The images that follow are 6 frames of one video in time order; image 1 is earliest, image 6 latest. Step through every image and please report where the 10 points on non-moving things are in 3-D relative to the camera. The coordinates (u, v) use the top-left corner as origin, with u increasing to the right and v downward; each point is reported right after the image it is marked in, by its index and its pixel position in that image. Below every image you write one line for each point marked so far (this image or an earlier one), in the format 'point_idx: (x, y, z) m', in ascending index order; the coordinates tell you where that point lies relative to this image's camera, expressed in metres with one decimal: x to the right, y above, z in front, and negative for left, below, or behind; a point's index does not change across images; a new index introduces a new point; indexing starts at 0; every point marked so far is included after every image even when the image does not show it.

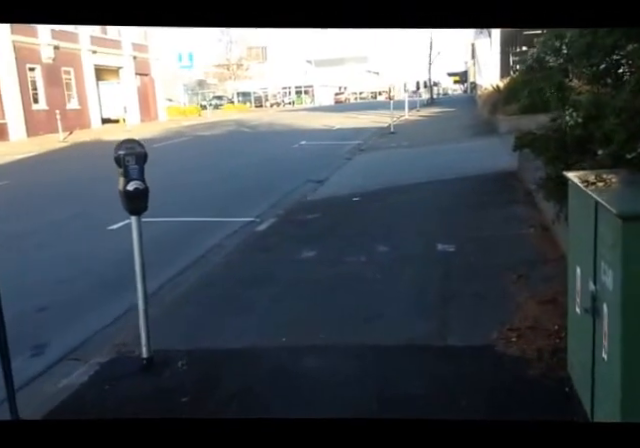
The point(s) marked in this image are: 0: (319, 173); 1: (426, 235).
0: (0.0, +1.1, +15.7) m
1: (+1.2, -0.1, +8.3) m
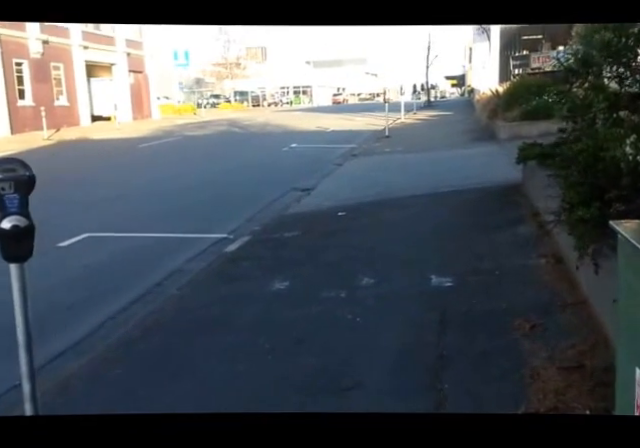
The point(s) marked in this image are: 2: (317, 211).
0: (-0.3, +0.9, +14.5) m
1: (+1.0, -0.4, +7.1) m
2: (0.0, +0.2, +10.4) m
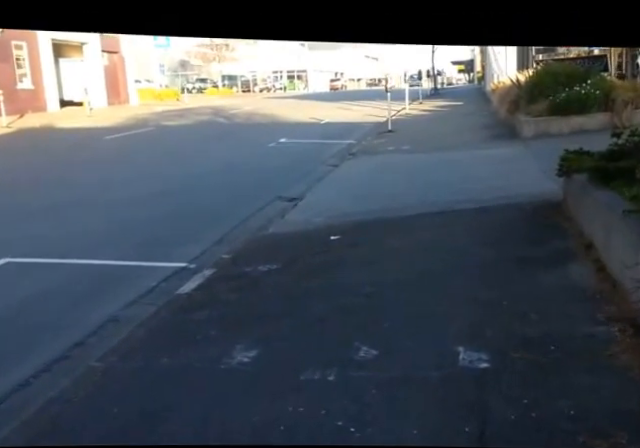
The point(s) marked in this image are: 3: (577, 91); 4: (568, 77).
0: (-0.4, +0.7, +12.5) m
1: (+0.8, -0.7, +5.2) m
2: (-0.2, -0.1, +8.4) m
3: (+5.0, +2.6, +14.7) m
4: (+5.2, +3.1, +15.7) m
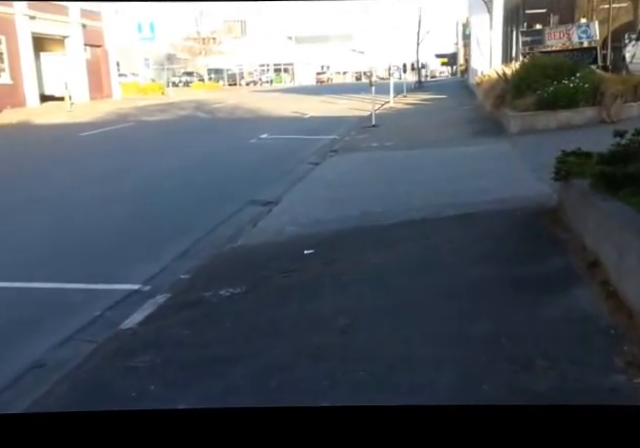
0: (-0.8, +0.6, +11.6) m
1: (+0.6, -0.8, +4.3) m
2: (-0.4, -0.2, +7.6) m
3: (+4.6, +2.6, +13.8) m
4: (+4.8, +3.2, +14.9) m
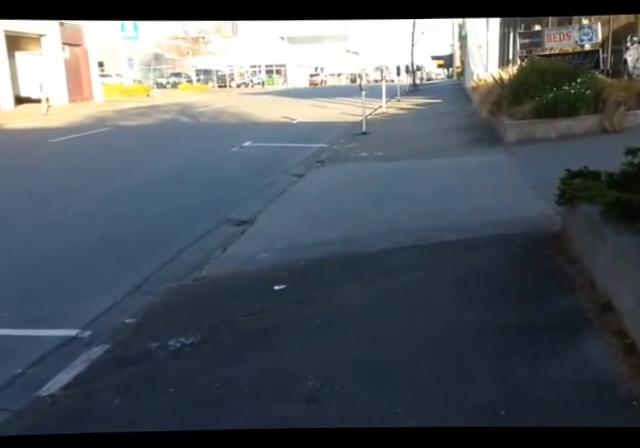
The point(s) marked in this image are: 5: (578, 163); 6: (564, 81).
0: (-1.0, +0.3, +10.7) m
1: (+0.4, -1.1, +3.4) m
2: (-0.7, -0.5, +6.6) m
3: (+4.3, +2.3, +13.0) m
4: (+4.5, +2.9, +14.0) m
5: (+3.6, +0.8, +10.1) m
6: (+4.6, +2.7, +13.8) m
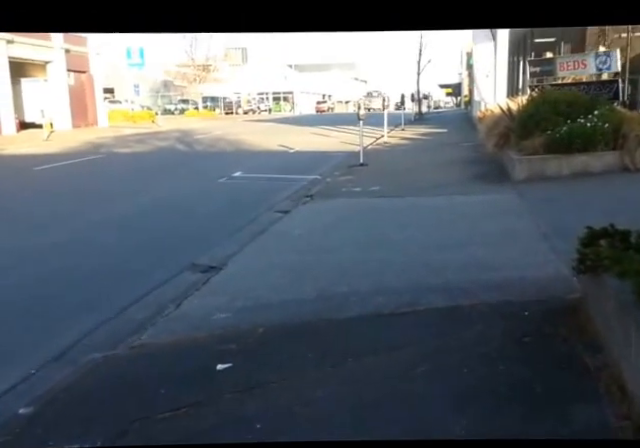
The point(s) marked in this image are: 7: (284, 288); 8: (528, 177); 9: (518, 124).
0: (-1.2, -0.2, +9.6) m
1: (+0.1, -1.4, +2.2) m
2: (-1.0, -0.9, +5.4) m
3: (+4.2, +1.6, +11.8) m
4: (+4.4, +2.1, +12.9) m
5: (+3.3, +0.2, +8.8) m
6: (+4.5, +1.9, +12.6) m
7: (-0.3, -0.6, +6.9) m
8: (+3.4, +0.8, +12.0) m
9: (+3.6, +1.8, +13.3) m
